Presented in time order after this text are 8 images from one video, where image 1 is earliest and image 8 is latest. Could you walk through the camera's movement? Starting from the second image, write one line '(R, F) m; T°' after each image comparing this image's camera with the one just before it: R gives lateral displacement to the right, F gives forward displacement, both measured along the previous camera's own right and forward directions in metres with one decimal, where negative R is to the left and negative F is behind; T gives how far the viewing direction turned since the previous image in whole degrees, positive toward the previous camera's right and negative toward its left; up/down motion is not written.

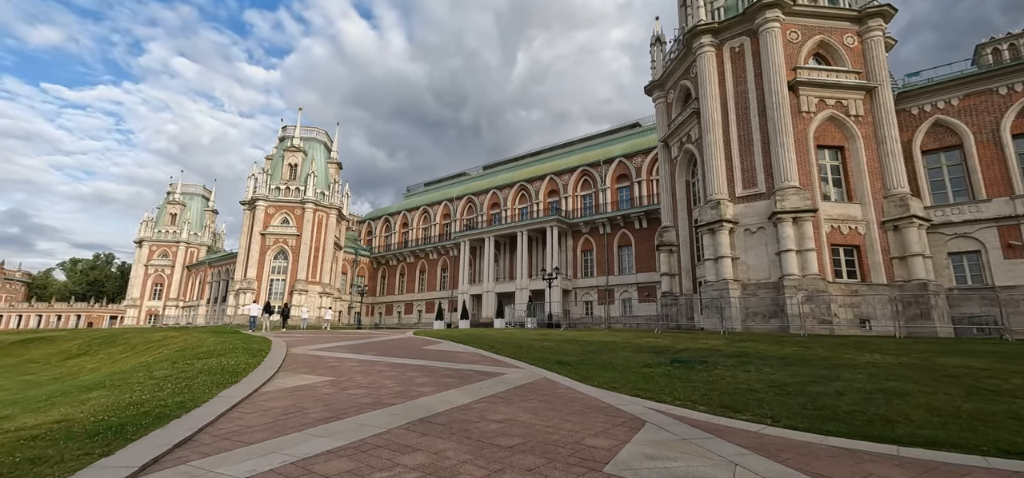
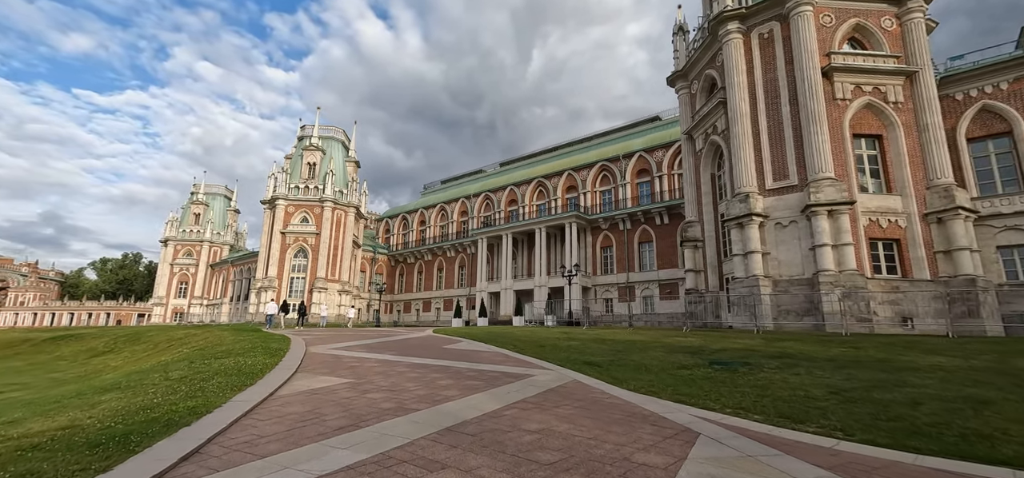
(-0.2, +0.4) m; -2°
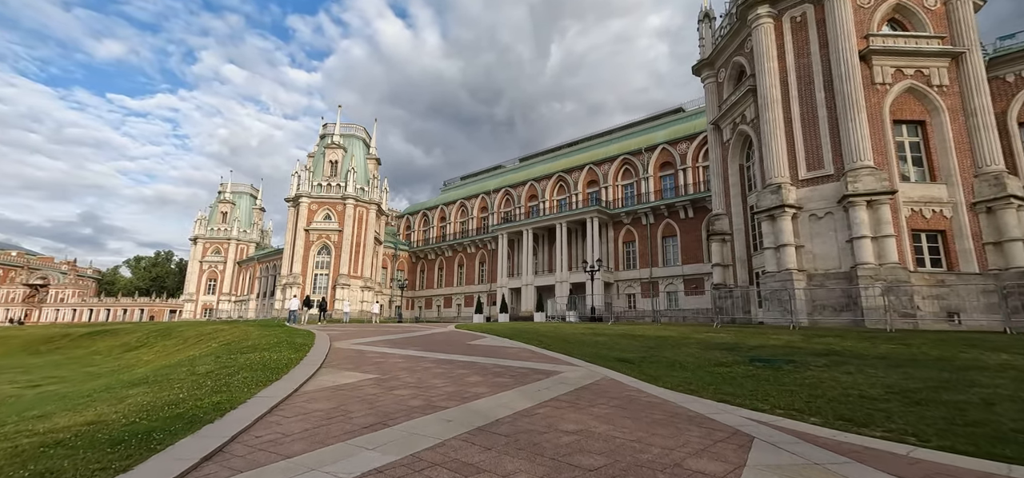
(-0.1, +0.3) m; -3°
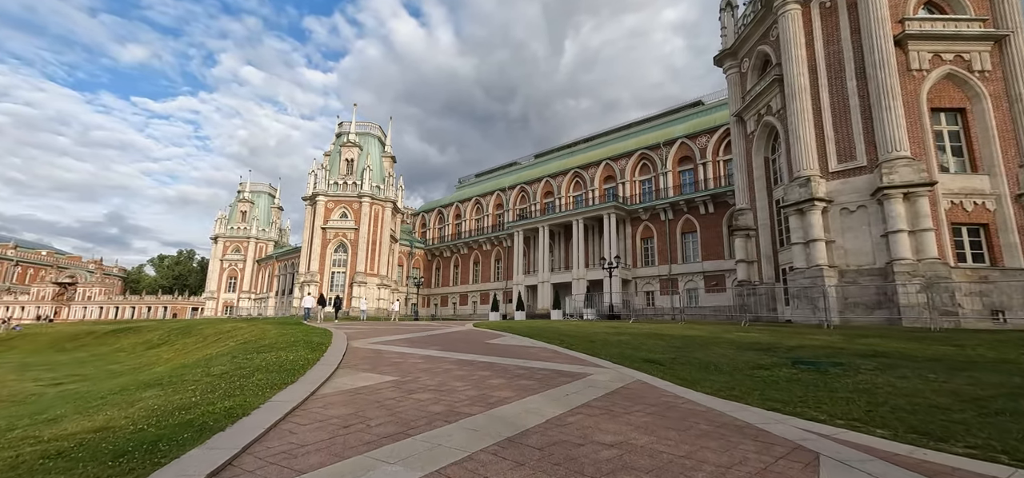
(-0.1, +0.3) m; -2°
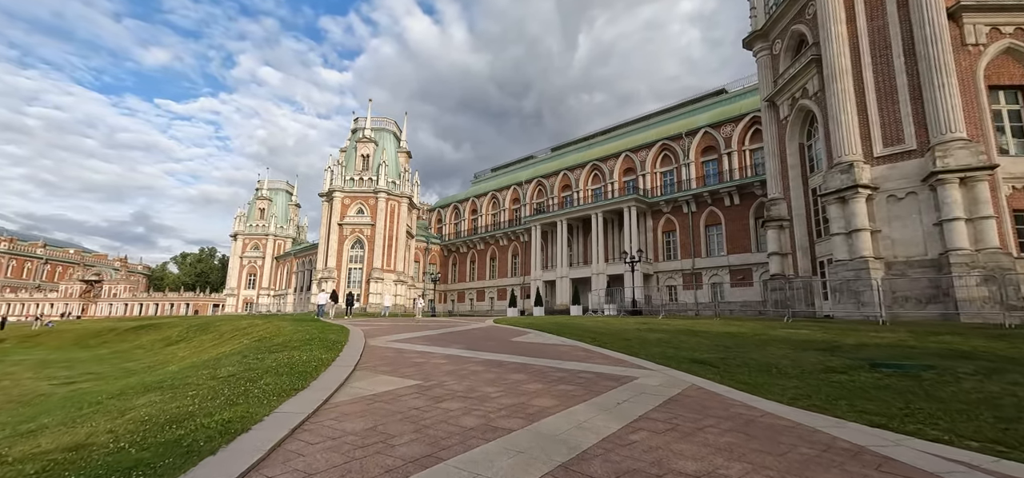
(-0.3, +0.7) m; -2°
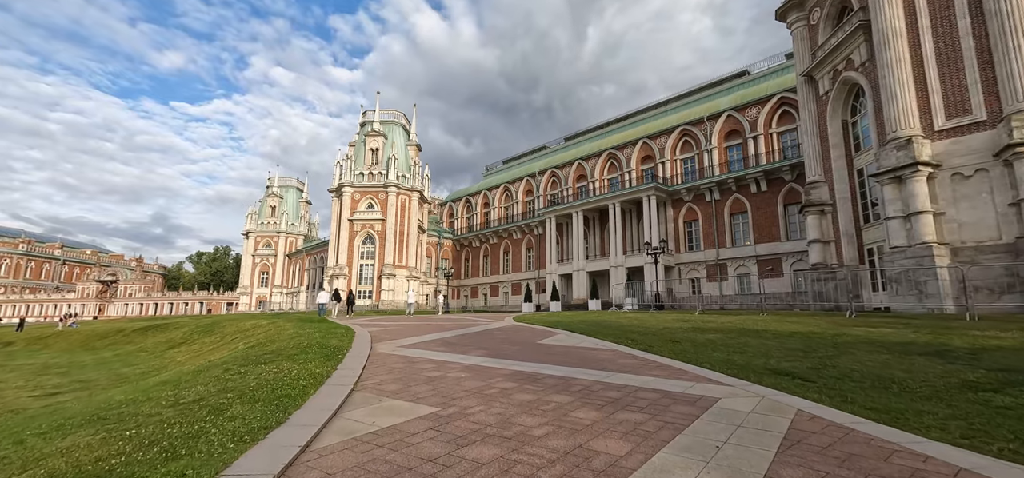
(-0.3, +1.3) m; -2°
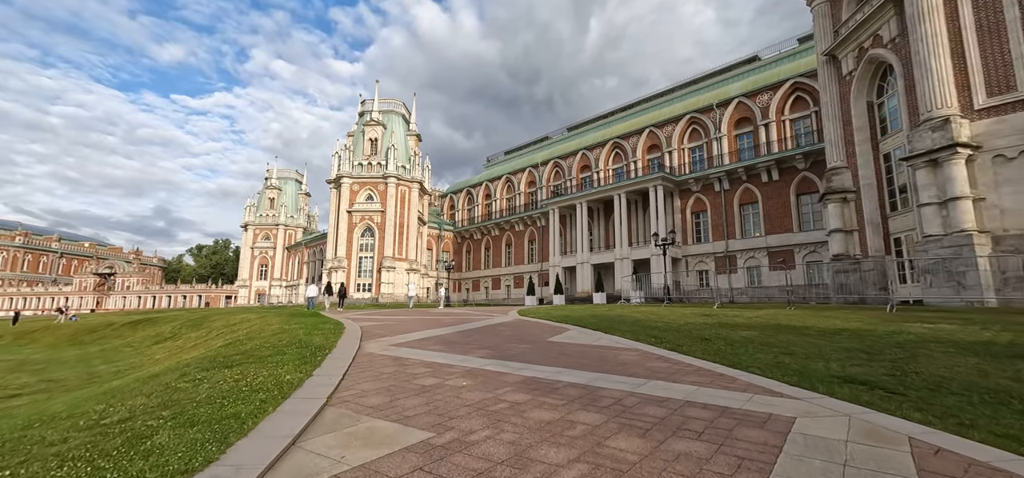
(-0.1, +1.0) m; 0°
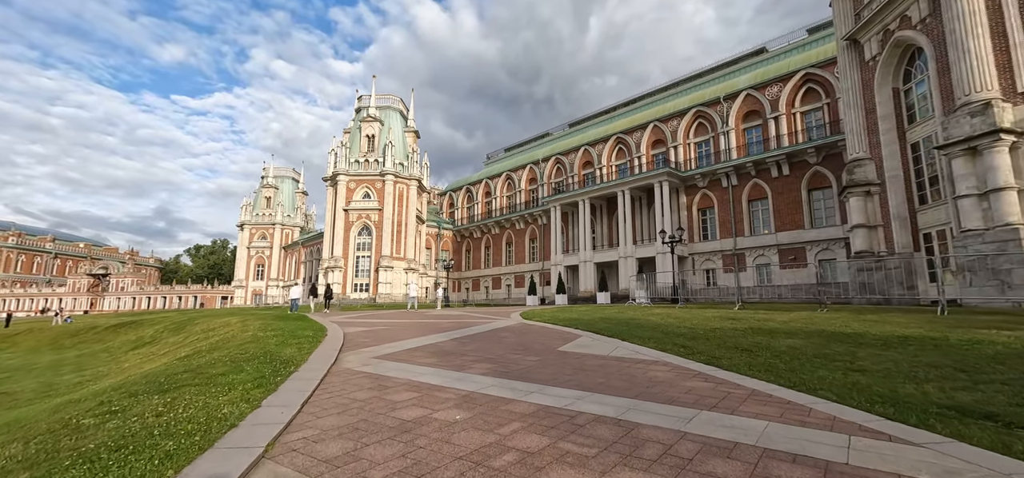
(-0.1, +1.0) m; 0°
